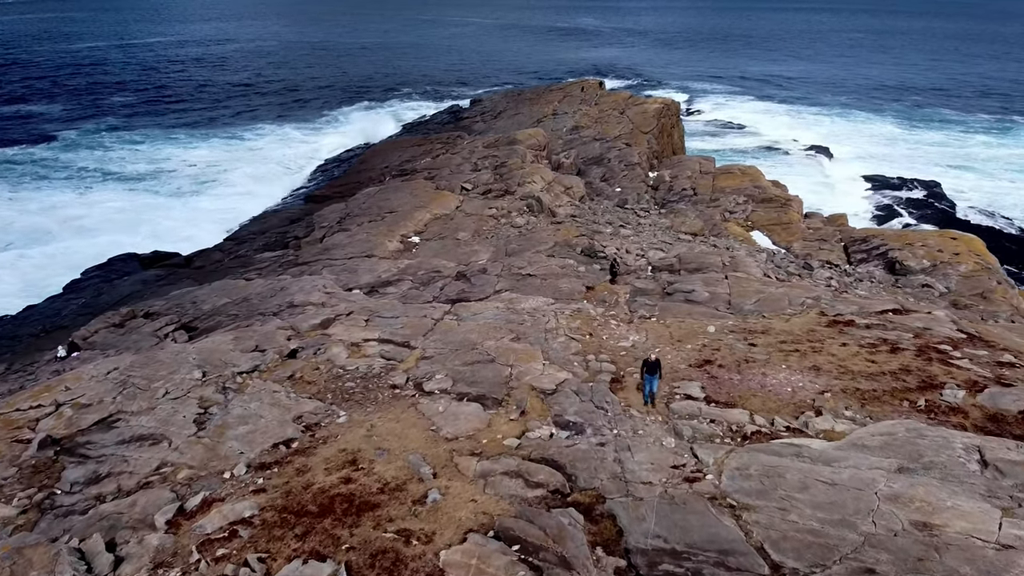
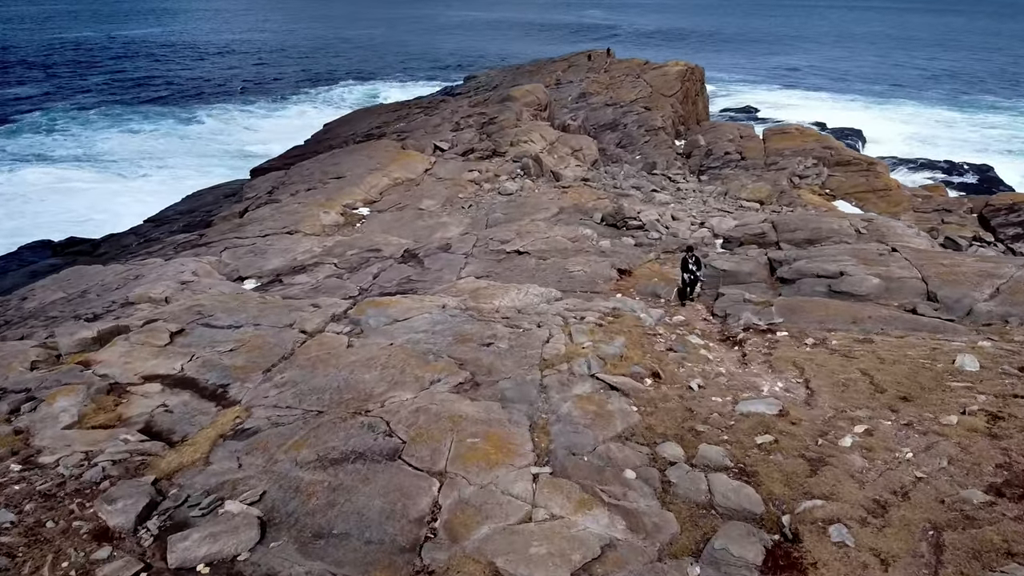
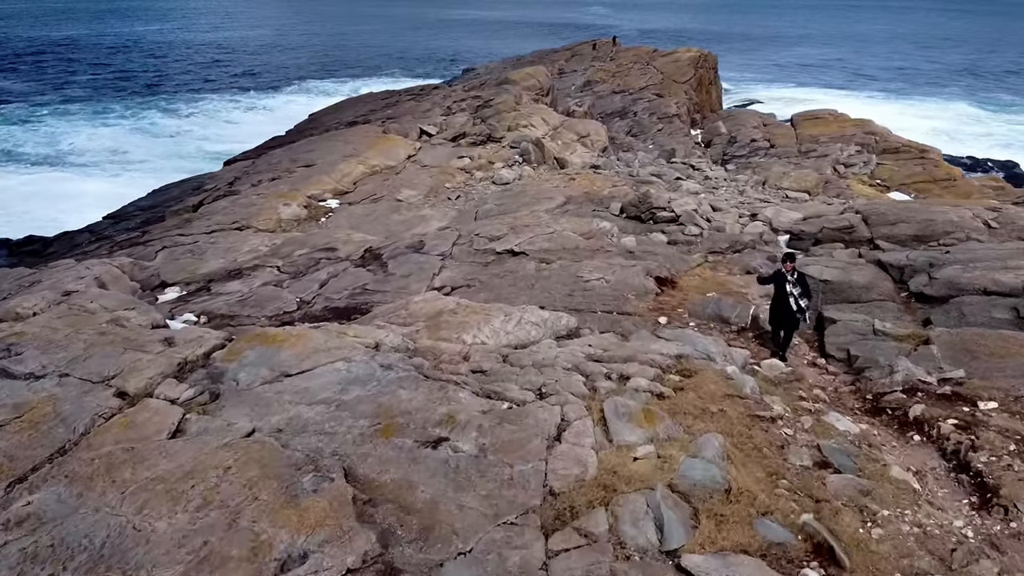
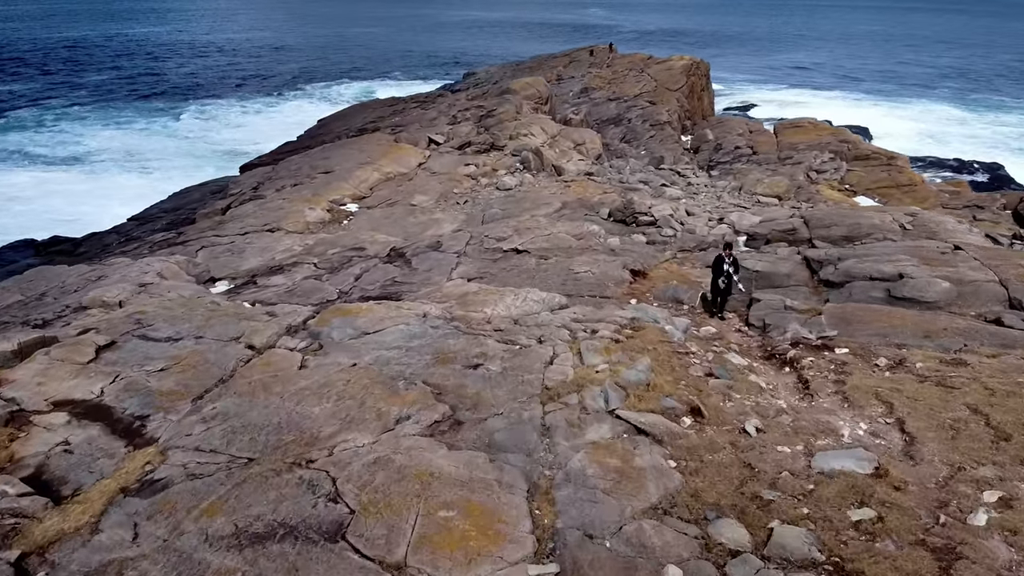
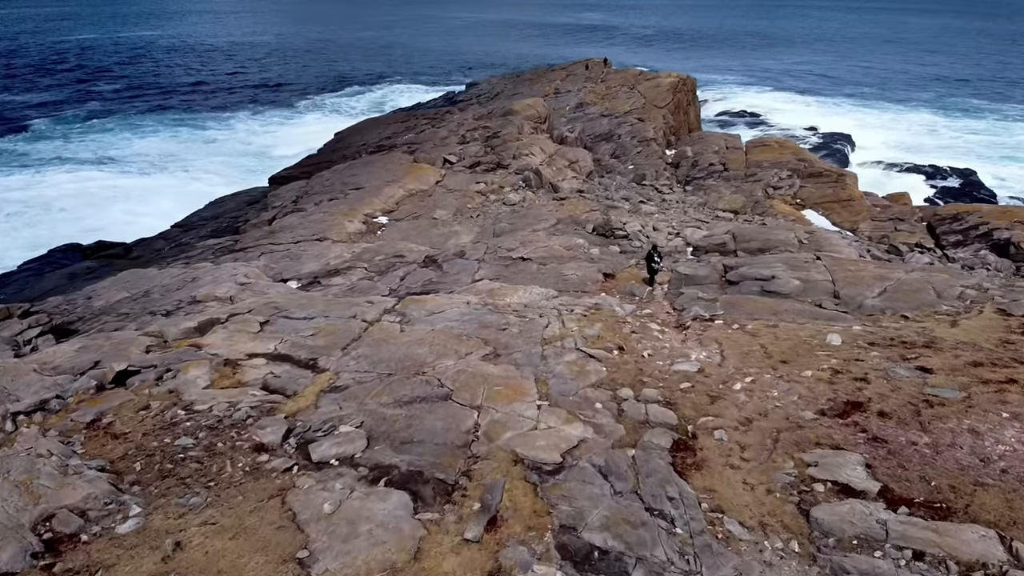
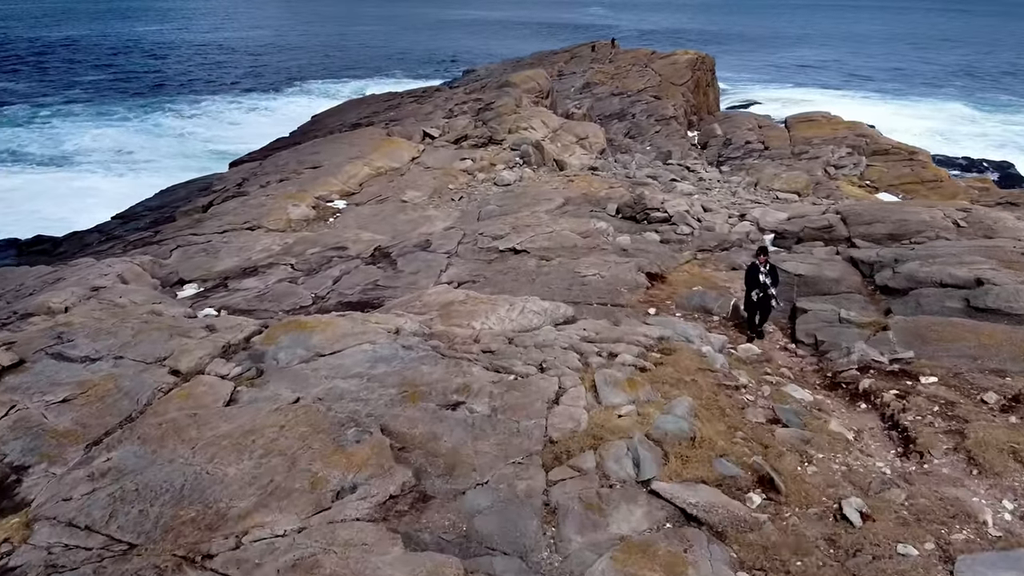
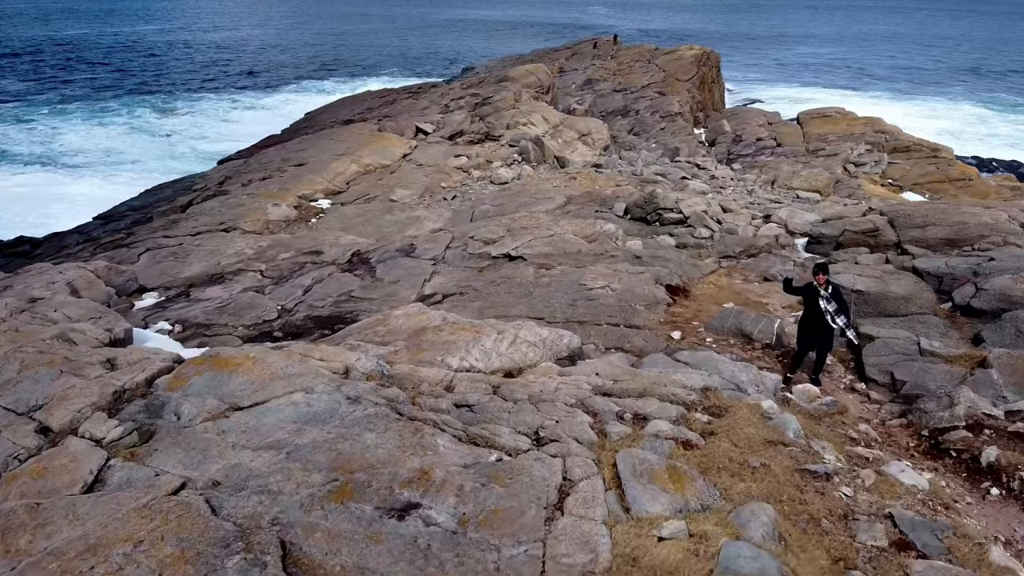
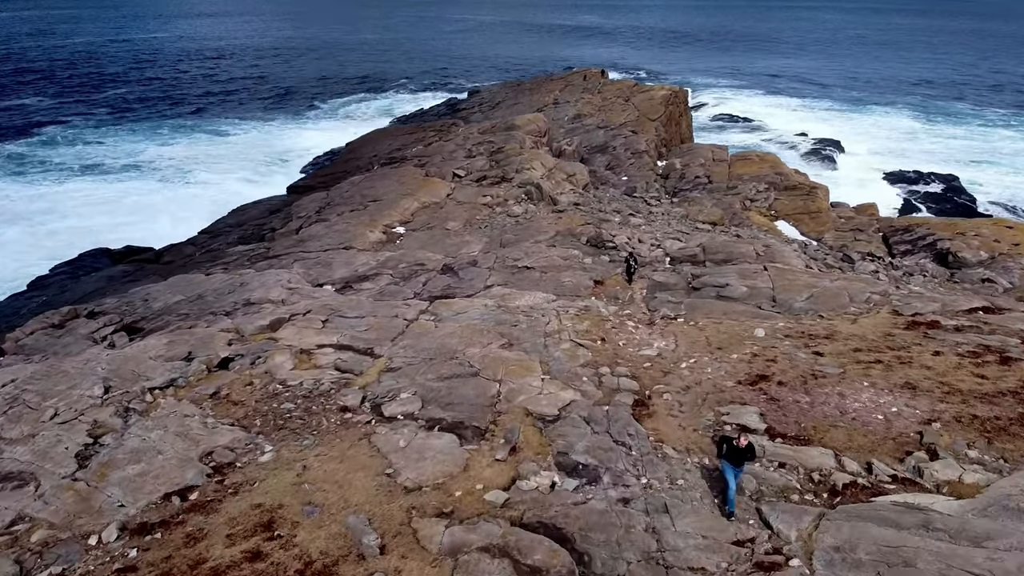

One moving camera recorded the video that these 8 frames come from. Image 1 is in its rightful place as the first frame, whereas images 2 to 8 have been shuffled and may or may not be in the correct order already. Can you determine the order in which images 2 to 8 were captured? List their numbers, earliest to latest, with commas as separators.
8, 5, 2, 4, 6, 3, 7
